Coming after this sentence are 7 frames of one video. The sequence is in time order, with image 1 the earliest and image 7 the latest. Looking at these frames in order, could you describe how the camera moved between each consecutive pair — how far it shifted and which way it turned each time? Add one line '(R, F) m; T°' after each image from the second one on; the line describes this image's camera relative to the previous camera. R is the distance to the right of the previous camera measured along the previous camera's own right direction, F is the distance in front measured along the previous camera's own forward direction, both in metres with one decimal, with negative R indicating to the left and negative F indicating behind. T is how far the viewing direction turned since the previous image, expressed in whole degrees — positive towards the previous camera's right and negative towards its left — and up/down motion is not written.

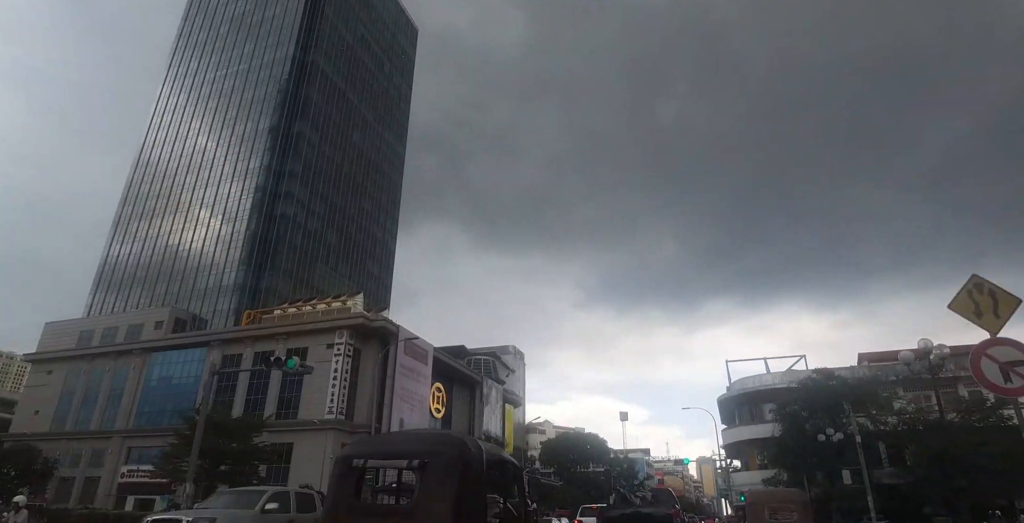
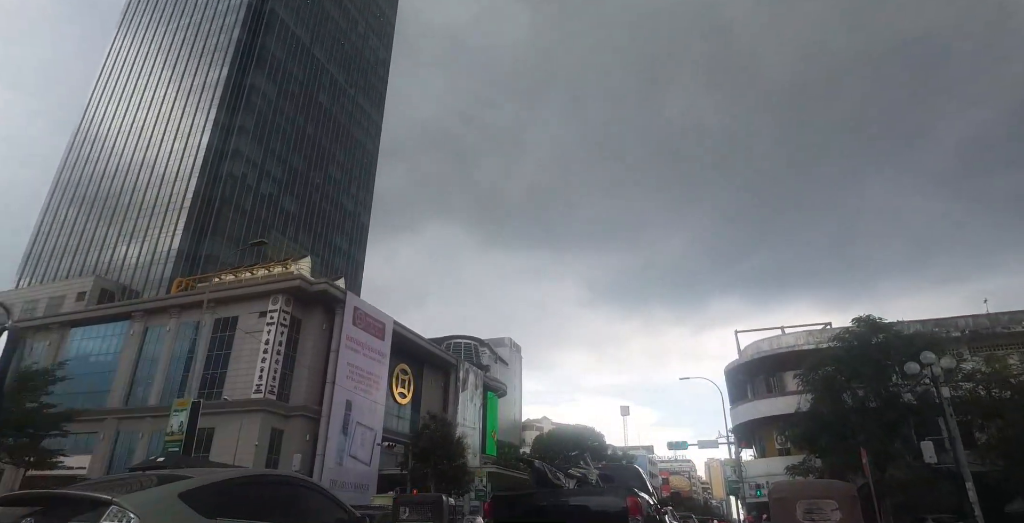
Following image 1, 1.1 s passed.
(+2.7, +7.7) m; -1°
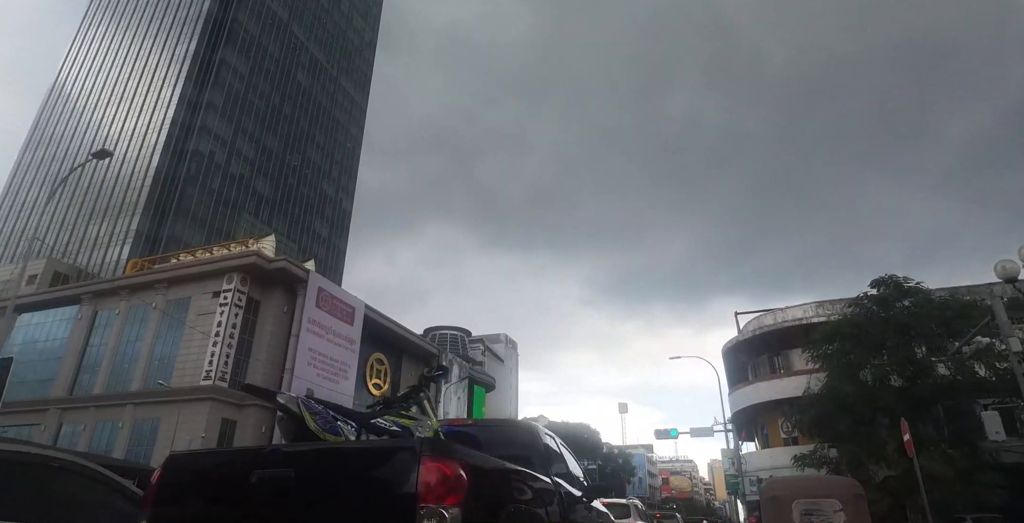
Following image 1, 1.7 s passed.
(+1.5, +3.6) m; 0°
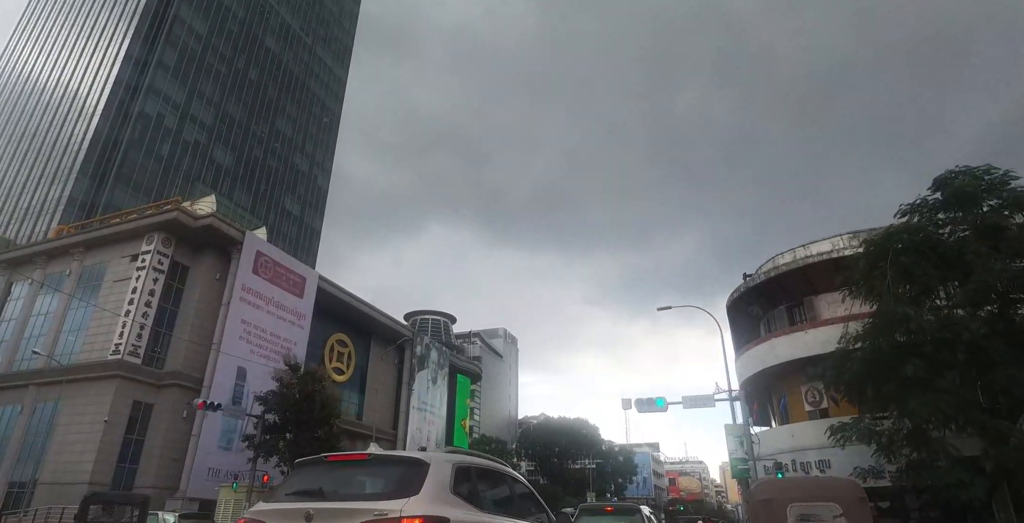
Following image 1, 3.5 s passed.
(+2.1, +5.5) m; -1°
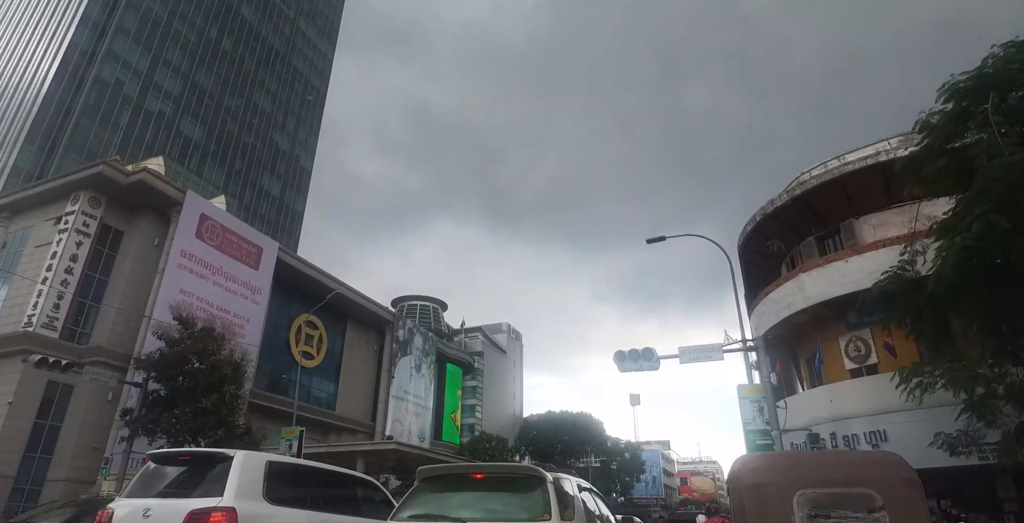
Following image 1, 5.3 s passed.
(+1.5, +4.3) m; -1°
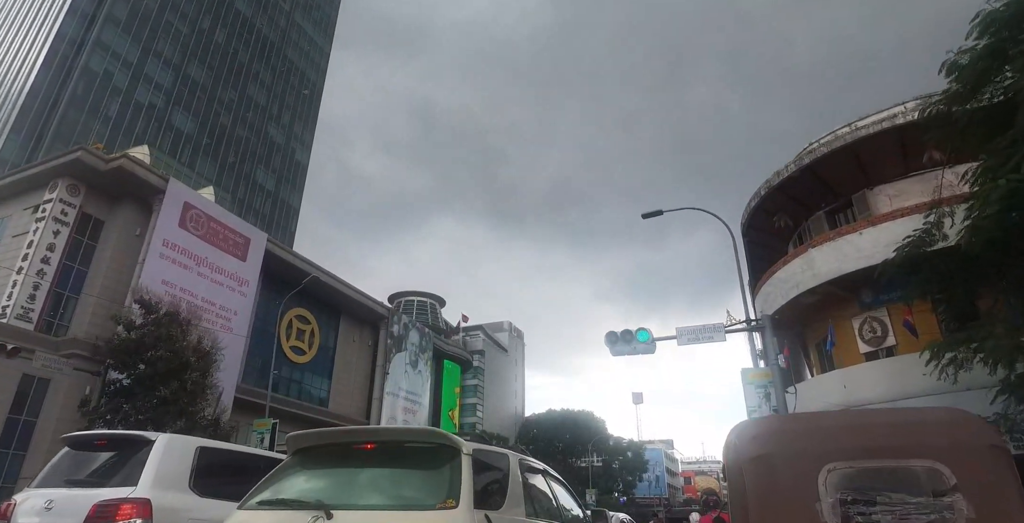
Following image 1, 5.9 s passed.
(+0.4, +1.1) m; 0°
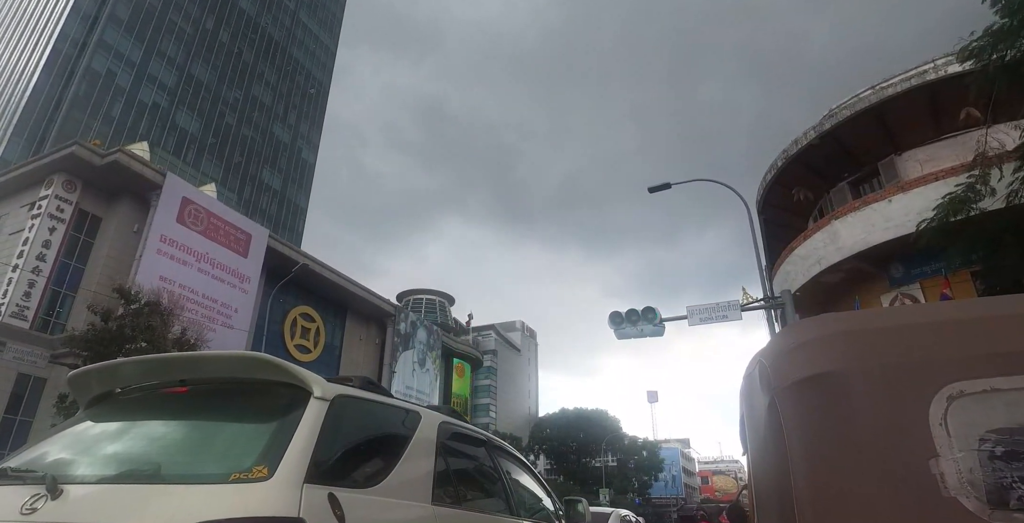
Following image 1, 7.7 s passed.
(+0.3, +0.9) m; -1°
